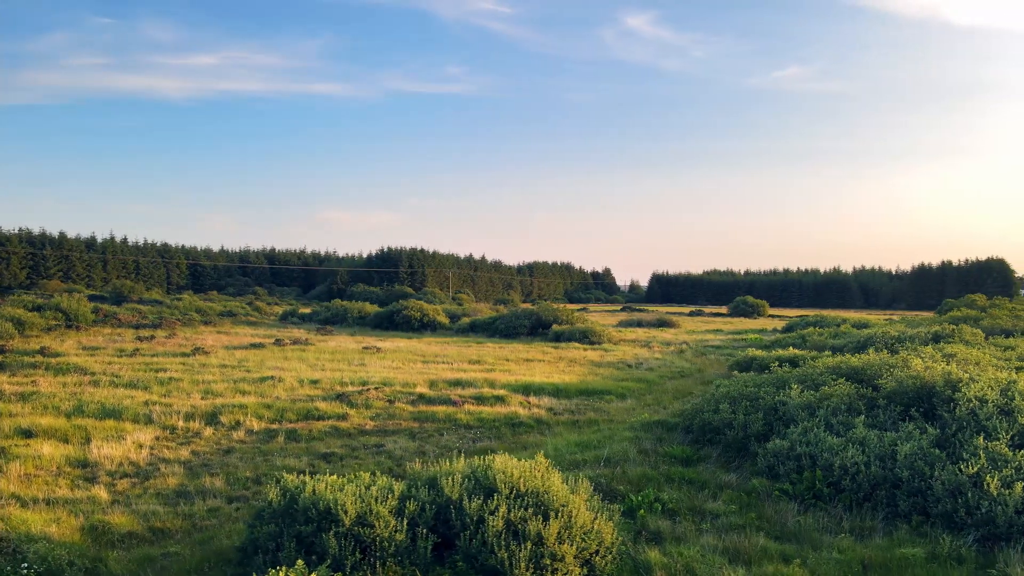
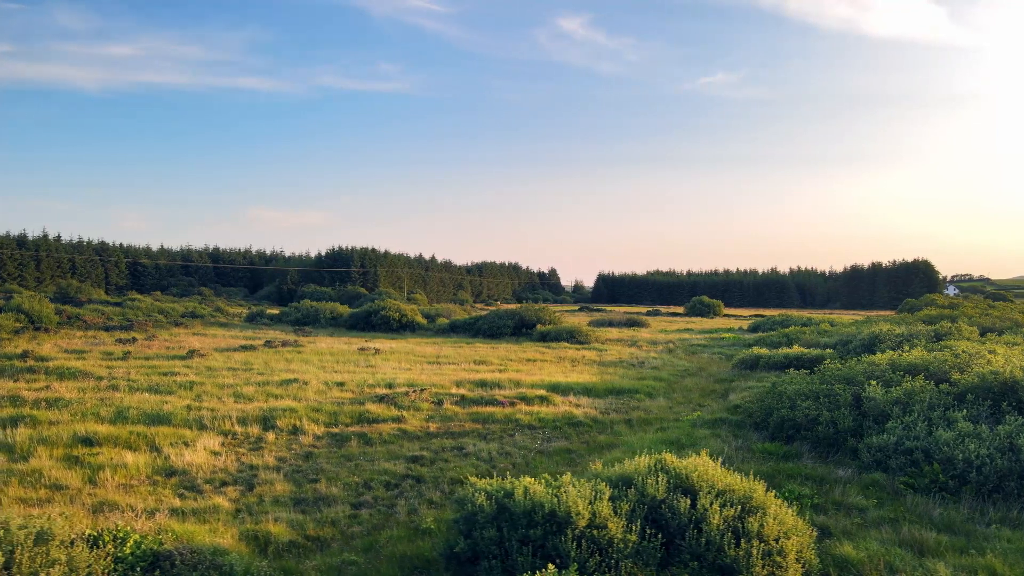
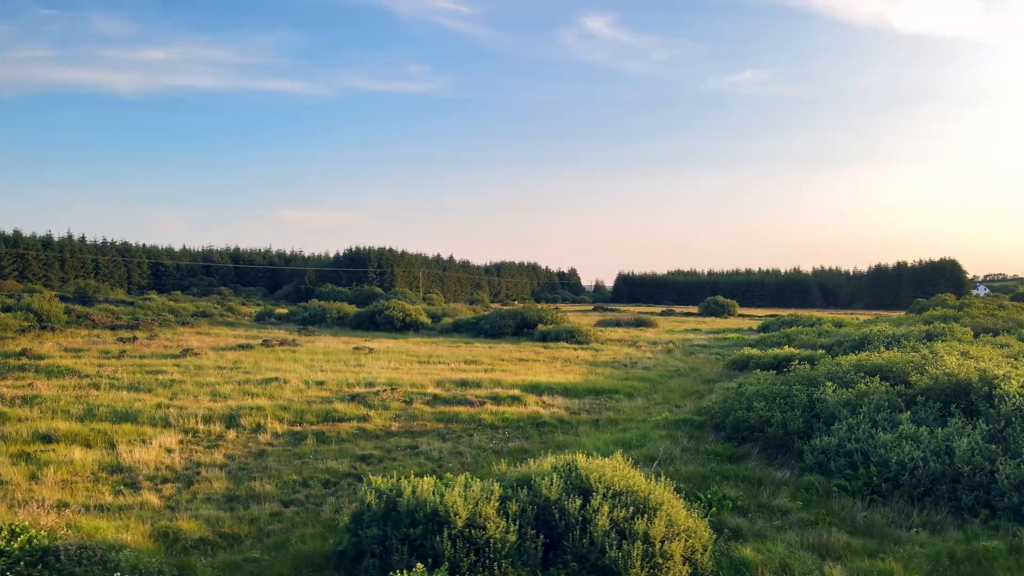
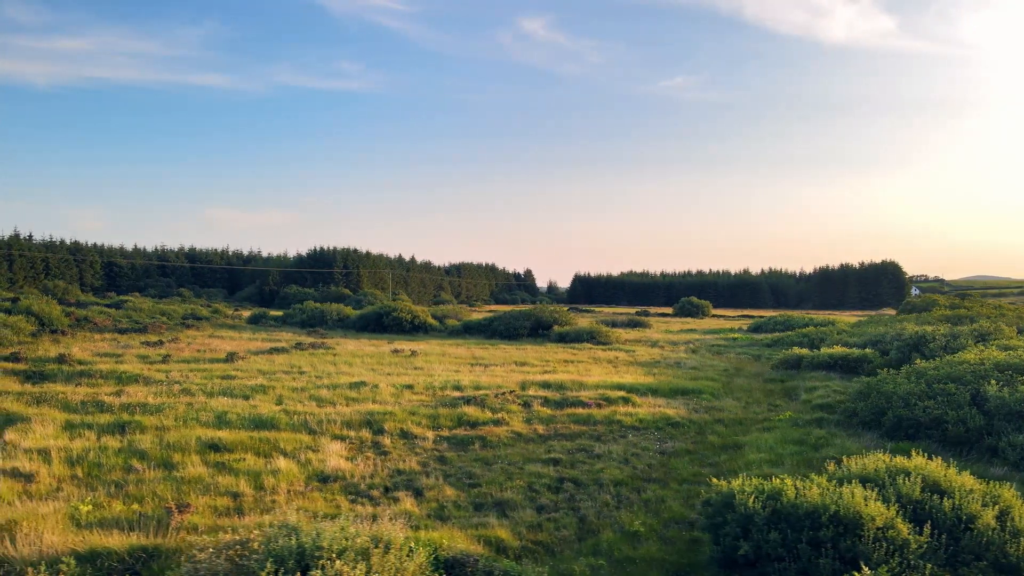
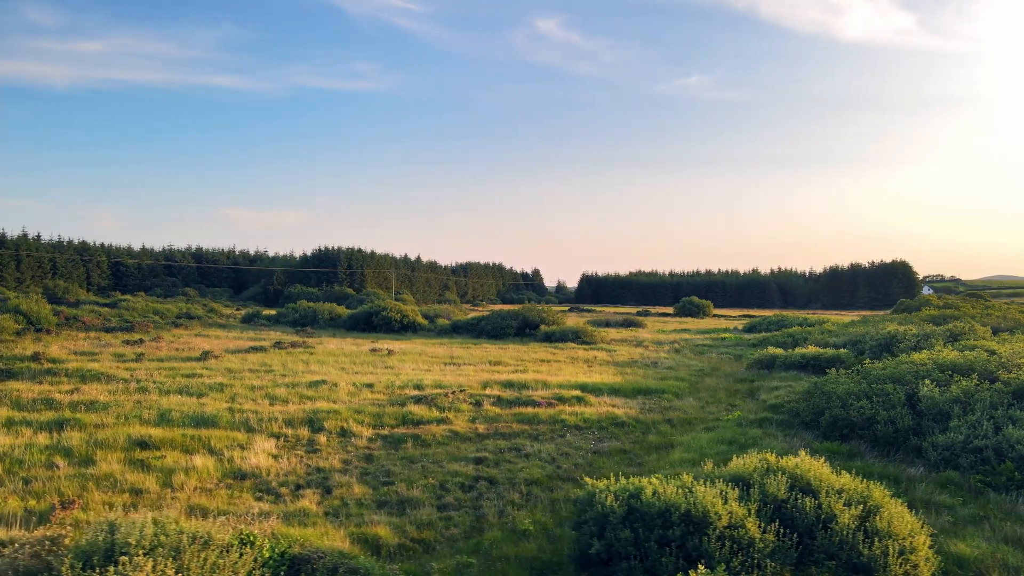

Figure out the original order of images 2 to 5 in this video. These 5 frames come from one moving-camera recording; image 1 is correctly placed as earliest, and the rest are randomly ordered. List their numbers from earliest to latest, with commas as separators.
3, 2, 5, 4
